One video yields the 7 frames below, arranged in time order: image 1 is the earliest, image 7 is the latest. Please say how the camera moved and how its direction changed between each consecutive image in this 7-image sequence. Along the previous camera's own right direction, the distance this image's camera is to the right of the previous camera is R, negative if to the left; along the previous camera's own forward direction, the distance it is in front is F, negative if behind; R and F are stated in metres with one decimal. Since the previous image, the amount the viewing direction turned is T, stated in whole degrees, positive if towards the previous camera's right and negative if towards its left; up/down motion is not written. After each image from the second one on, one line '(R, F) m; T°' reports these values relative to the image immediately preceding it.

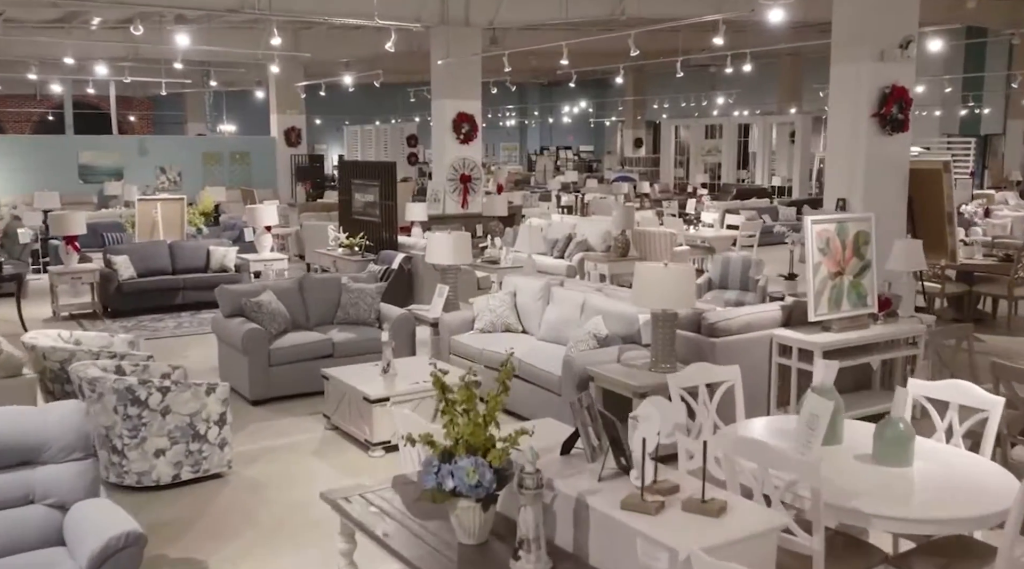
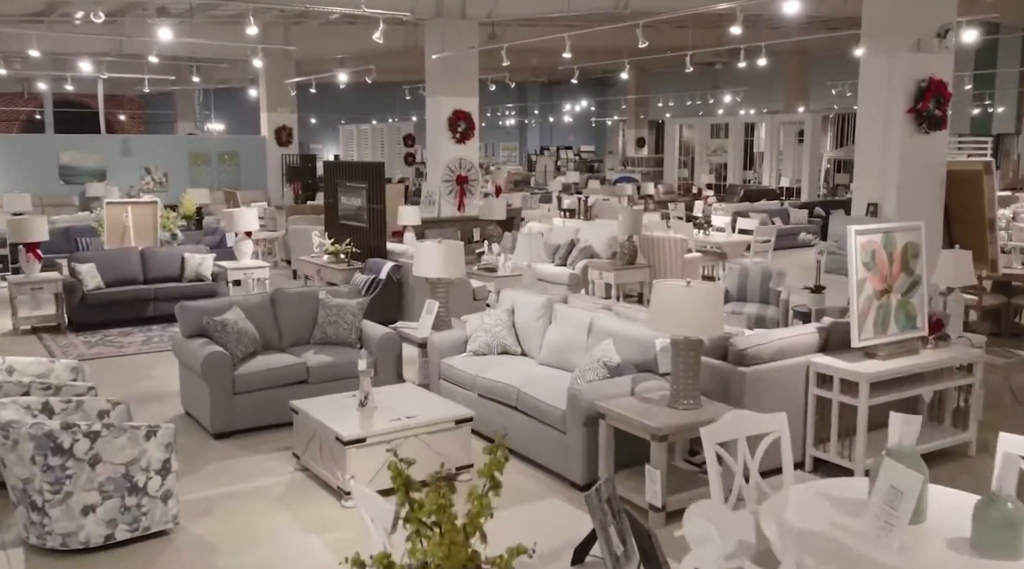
(0.0, +0.8) m; 0°
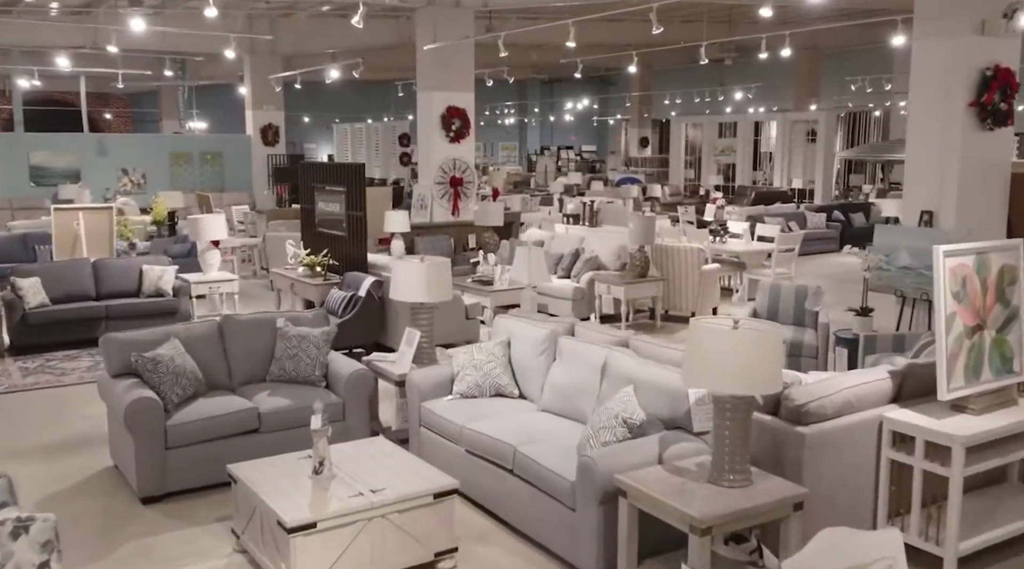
(0.0, +1.1) m; 0°
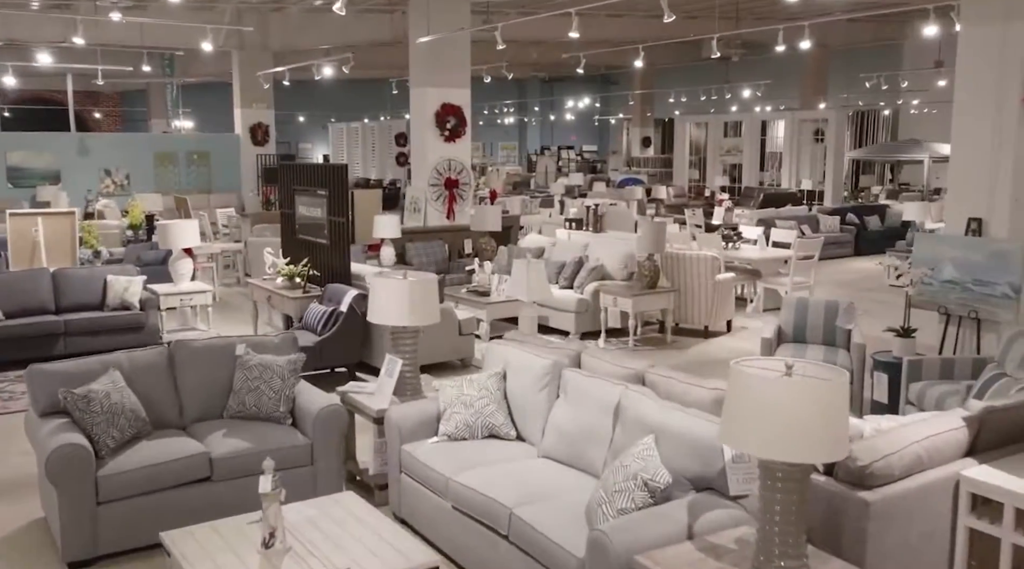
(0.0, +0.7) m; 0°
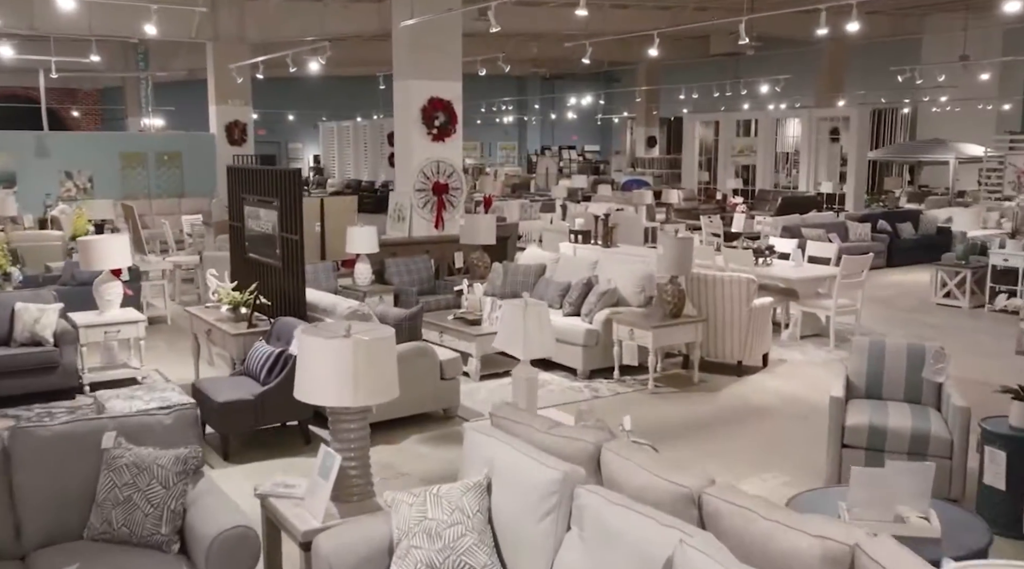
(0.0, +1.4) m; 0°
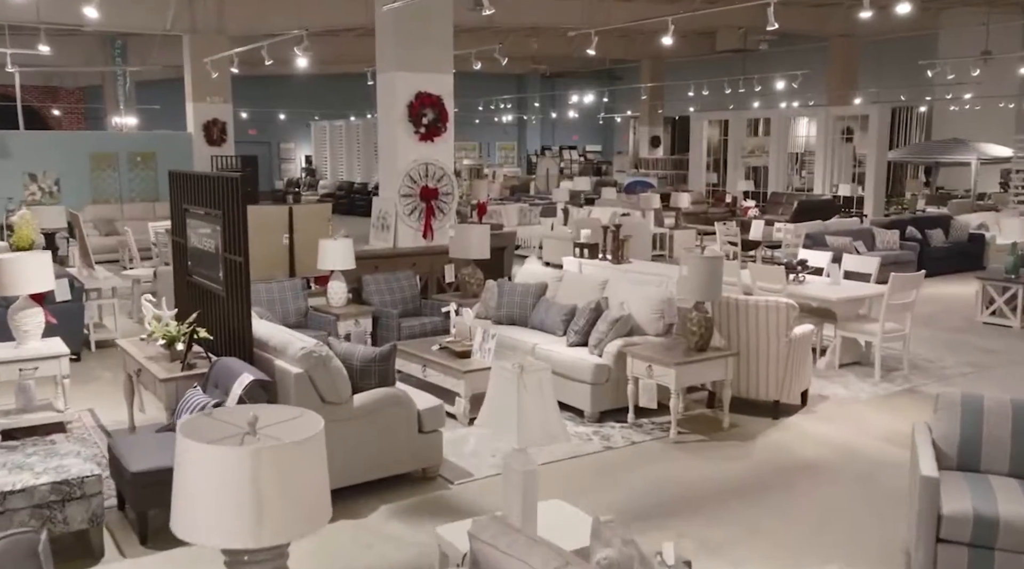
(0.0, +1.1) m; 0°
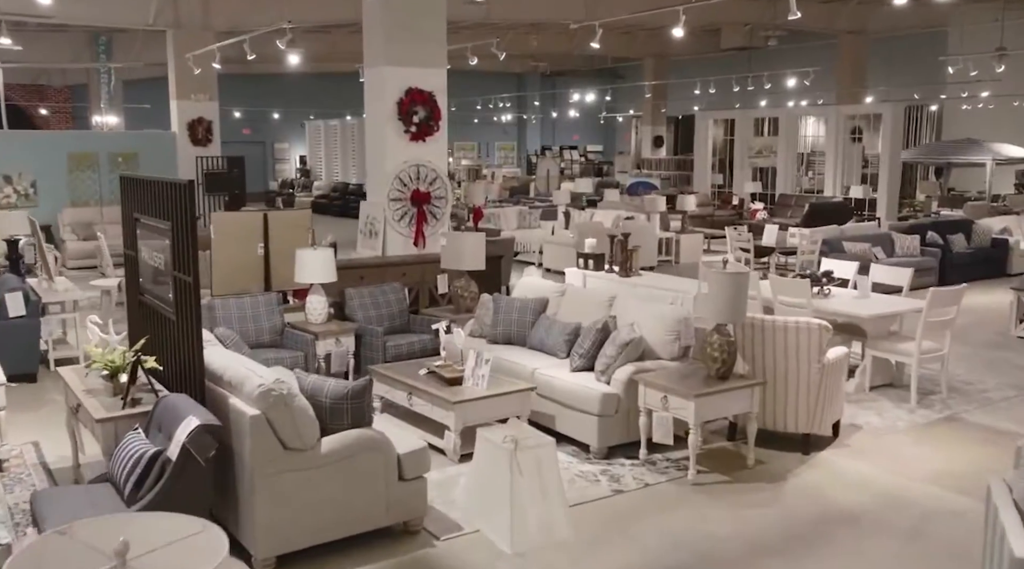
(0.0, +0.7) m; 0°
